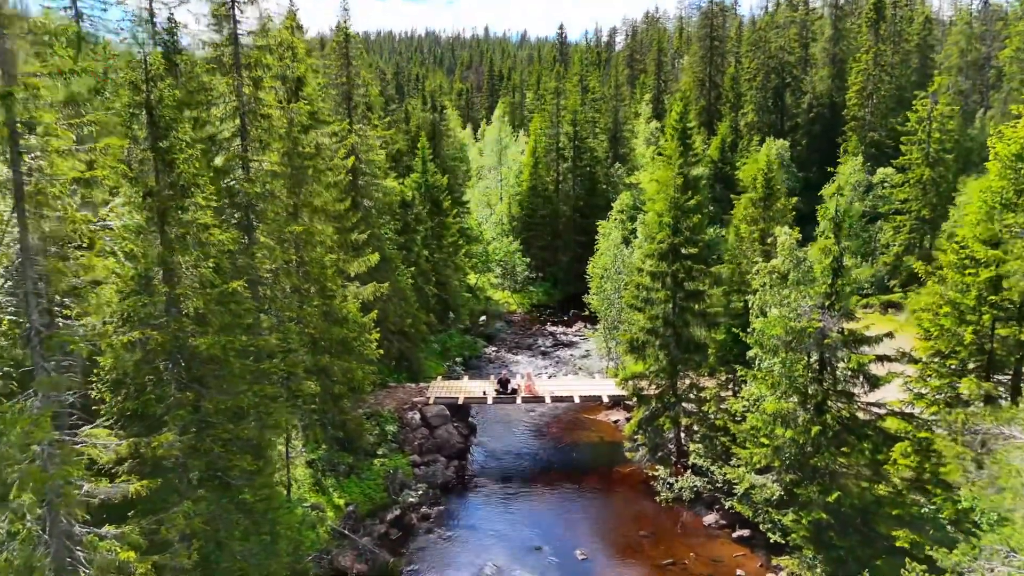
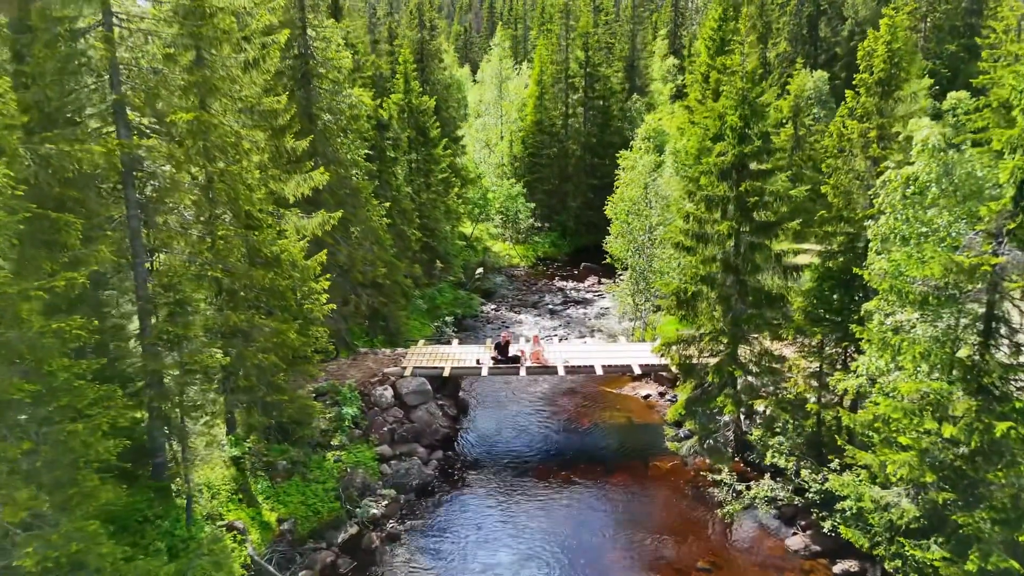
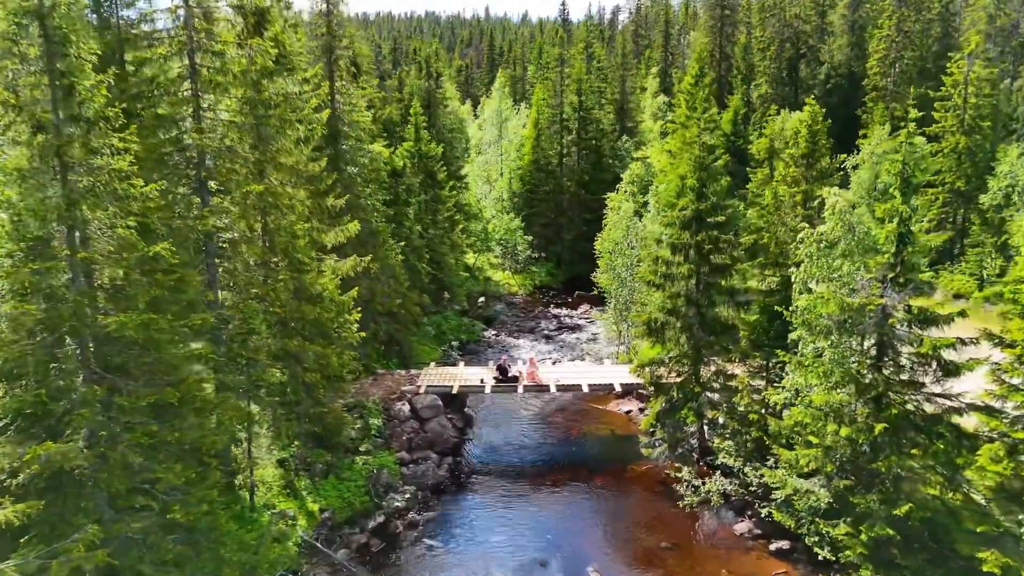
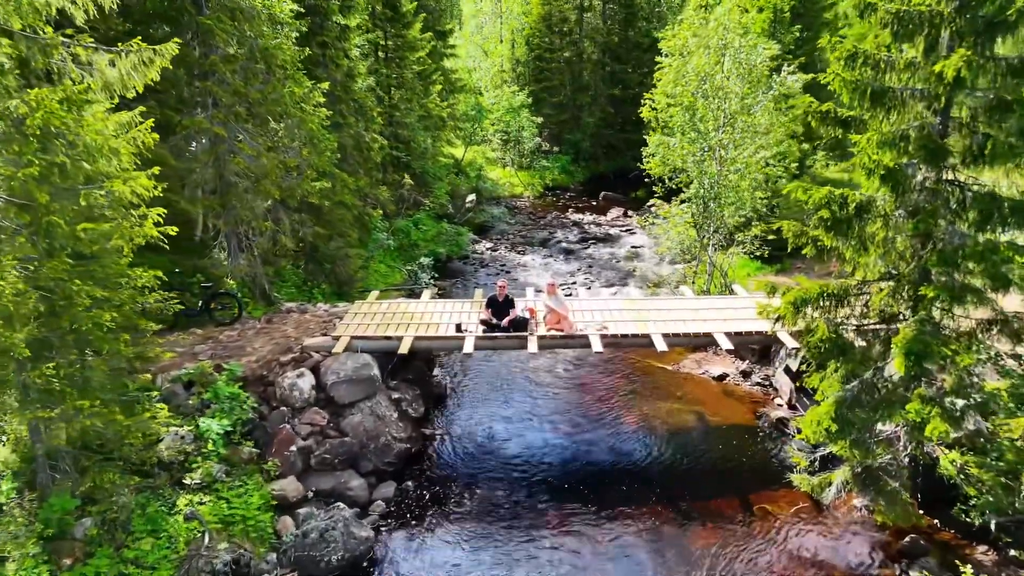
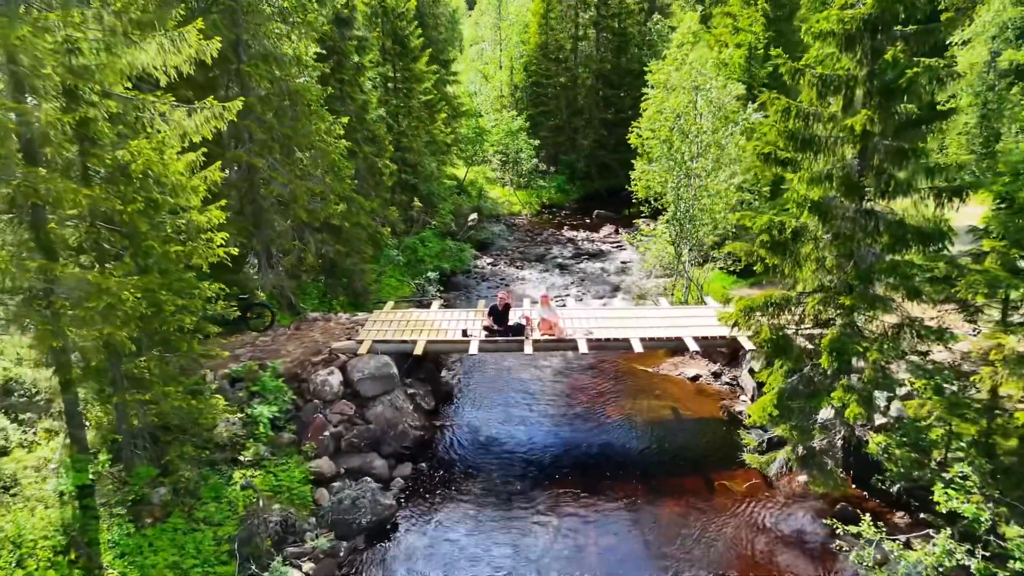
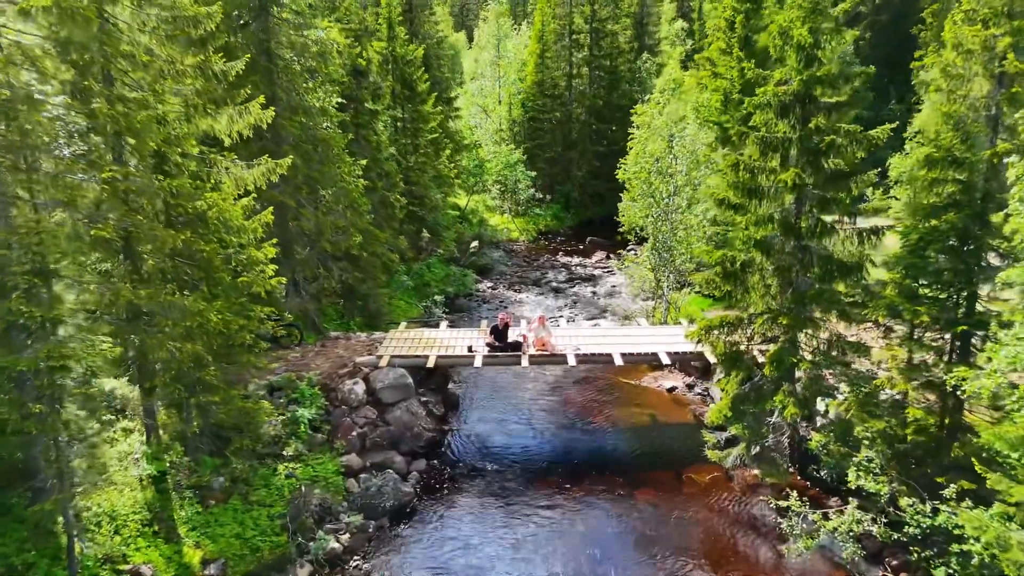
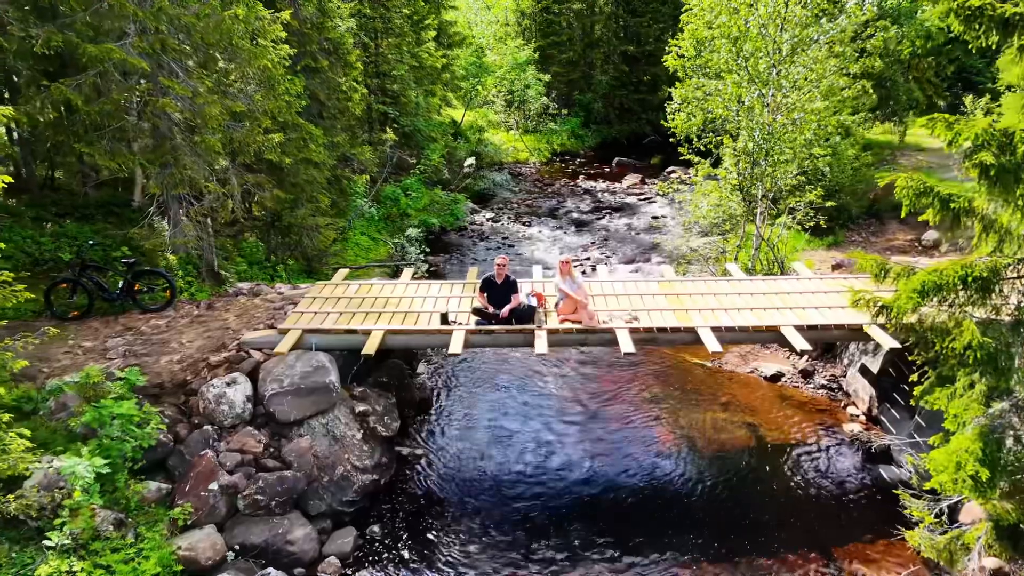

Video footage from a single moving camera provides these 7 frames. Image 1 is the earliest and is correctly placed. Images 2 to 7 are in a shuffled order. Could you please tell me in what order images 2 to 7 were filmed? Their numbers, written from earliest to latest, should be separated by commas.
3, 2, 6, 5, 4, 7
